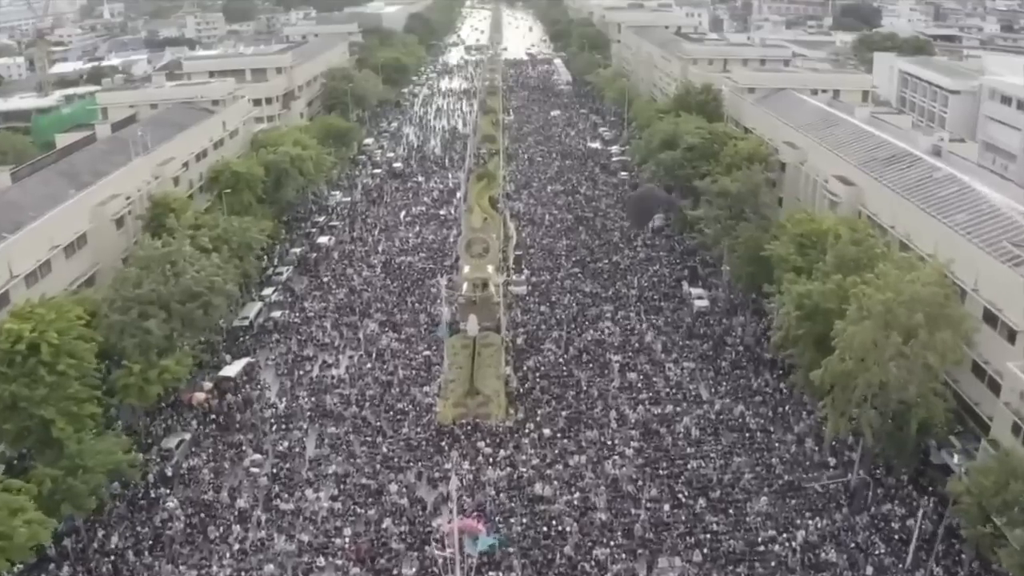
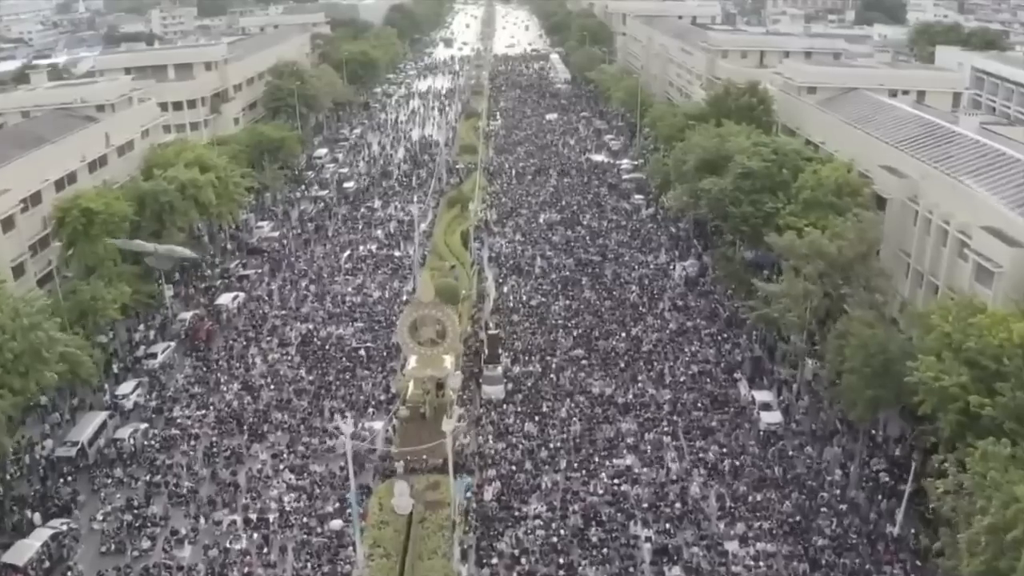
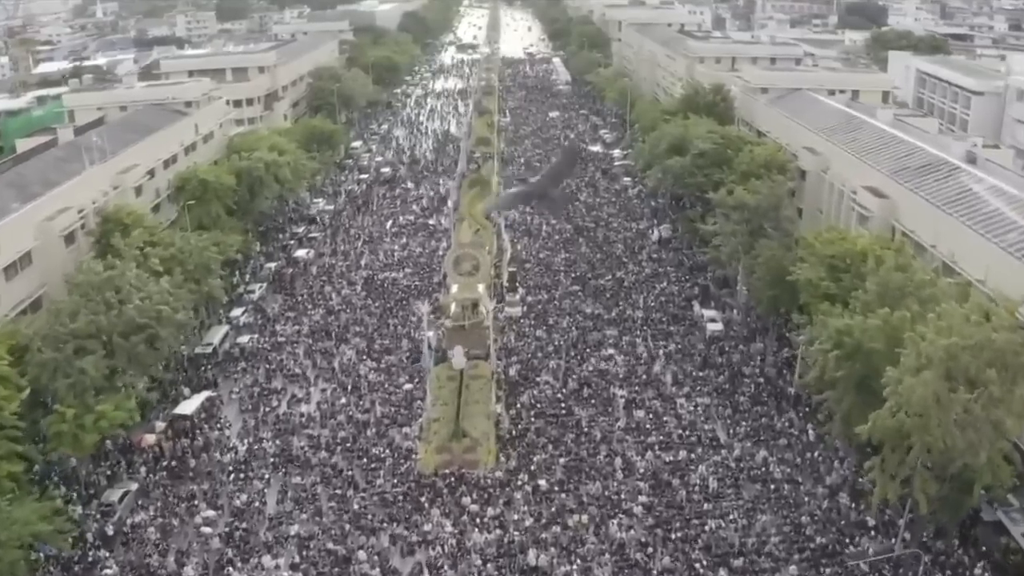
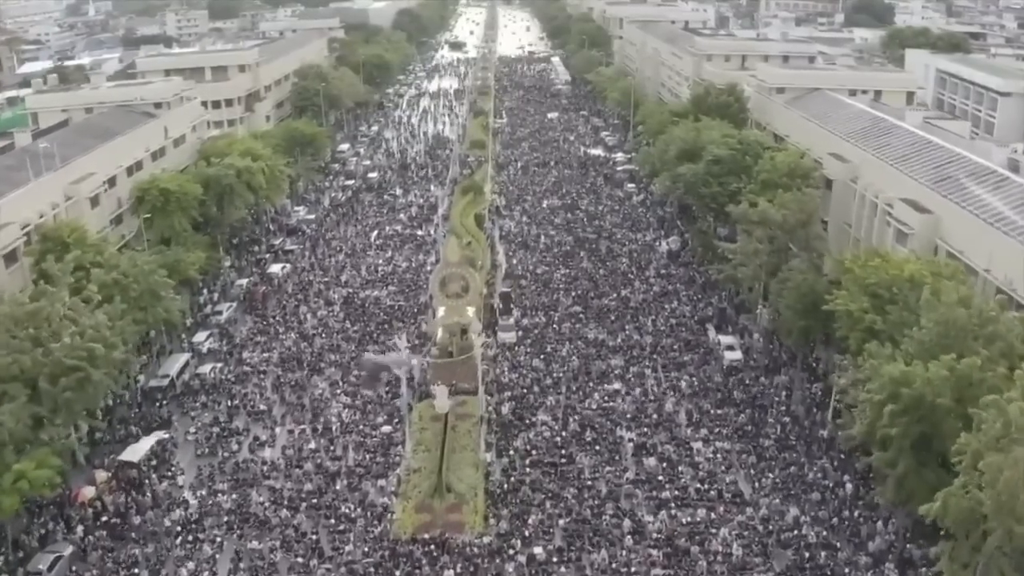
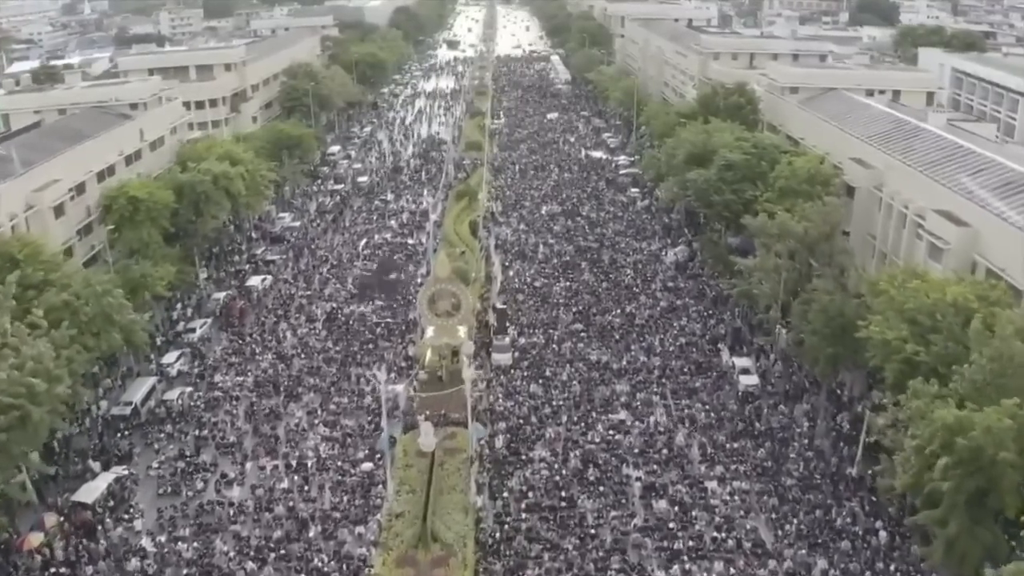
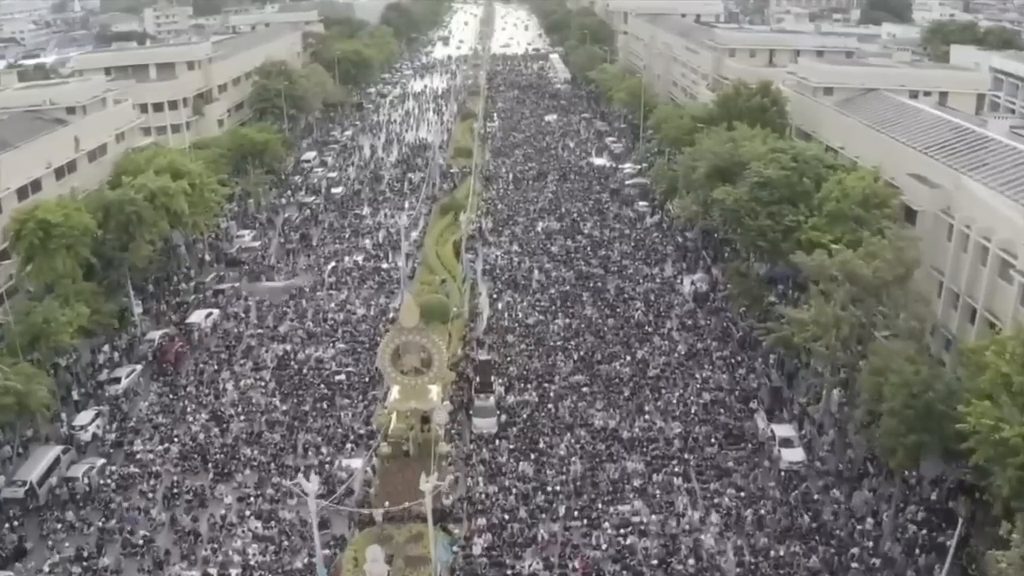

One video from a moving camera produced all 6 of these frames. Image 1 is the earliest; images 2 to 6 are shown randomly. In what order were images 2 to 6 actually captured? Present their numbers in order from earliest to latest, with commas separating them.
3, 4, 5, 2, 6
